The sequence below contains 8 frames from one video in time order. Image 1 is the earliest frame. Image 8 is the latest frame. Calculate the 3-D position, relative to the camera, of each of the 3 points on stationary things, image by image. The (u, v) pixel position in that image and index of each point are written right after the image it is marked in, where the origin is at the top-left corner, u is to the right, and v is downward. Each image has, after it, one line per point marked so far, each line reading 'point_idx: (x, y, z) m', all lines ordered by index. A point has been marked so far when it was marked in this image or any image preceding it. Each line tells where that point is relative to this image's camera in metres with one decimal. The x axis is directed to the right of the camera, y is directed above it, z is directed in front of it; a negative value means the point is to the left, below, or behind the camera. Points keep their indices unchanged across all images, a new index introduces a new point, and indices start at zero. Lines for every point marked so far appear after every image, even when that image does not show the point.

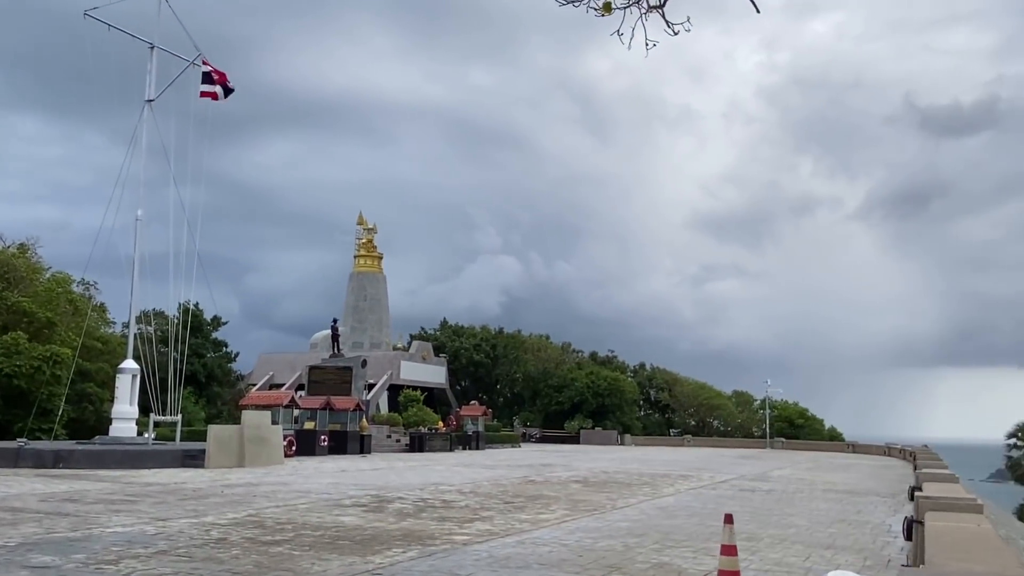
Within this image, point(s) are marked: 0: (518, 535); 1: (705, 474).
0: (0.0, -2.4, +8.2) m
1: (+4.2, -4.1, +18.7) m
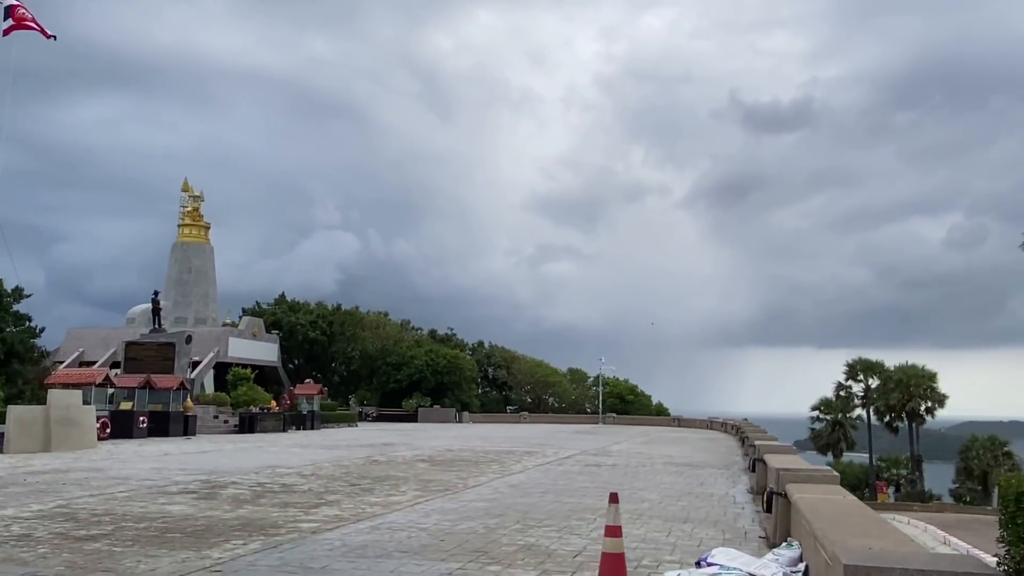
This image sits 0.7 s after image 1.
0: (-1.3, -2.1, +7.6) m
1: (+0.8, -3.6, +18.8) m
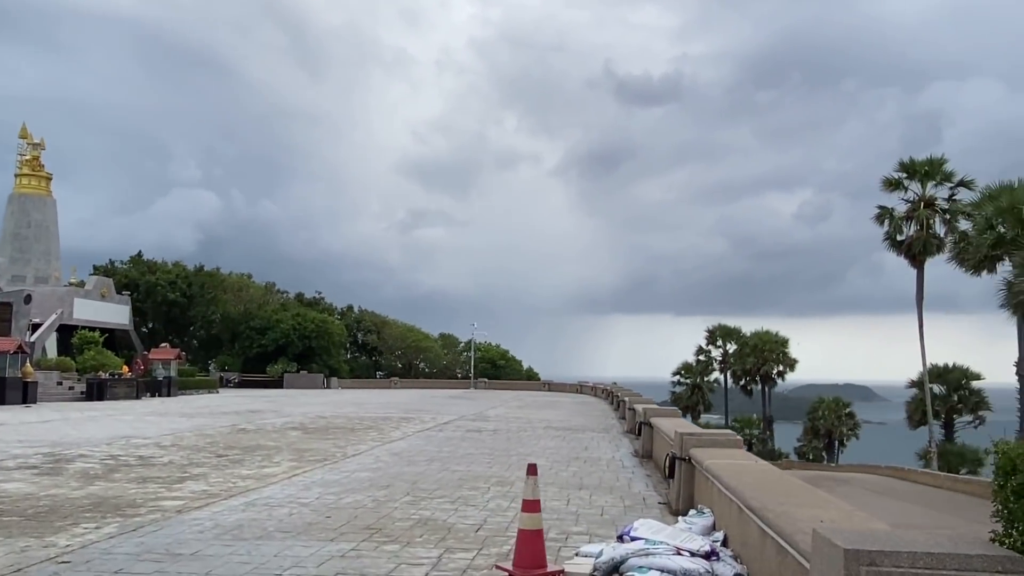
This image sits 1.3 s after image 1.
0: (-2.2, -1.7, +6.9) m
1: (-1.9, -2.8, +18.3) m
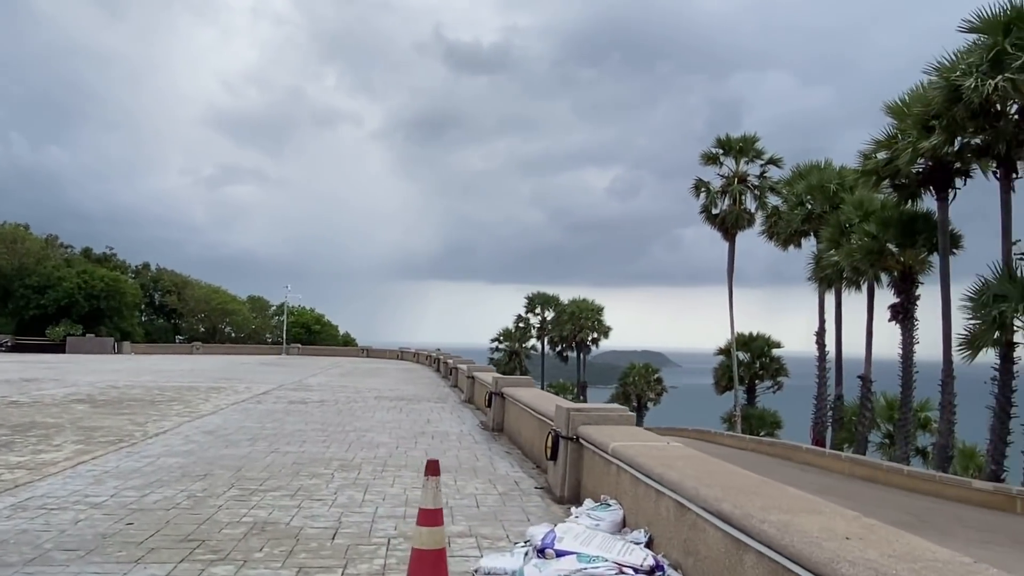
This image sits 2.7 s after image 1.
0: (-3.2, -1.3, +5.3) m
1: (-5.4, -1.9, +16.6) m
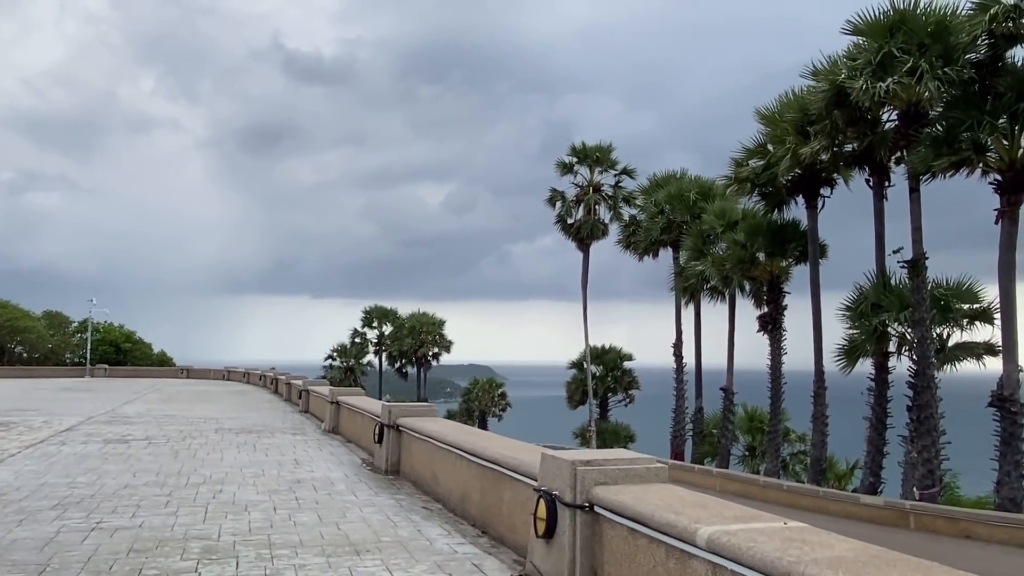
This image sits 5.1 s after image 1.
0: (-3.1, -1.3, +2.8) m
1: (-7.6, -2.0, +13.4) m
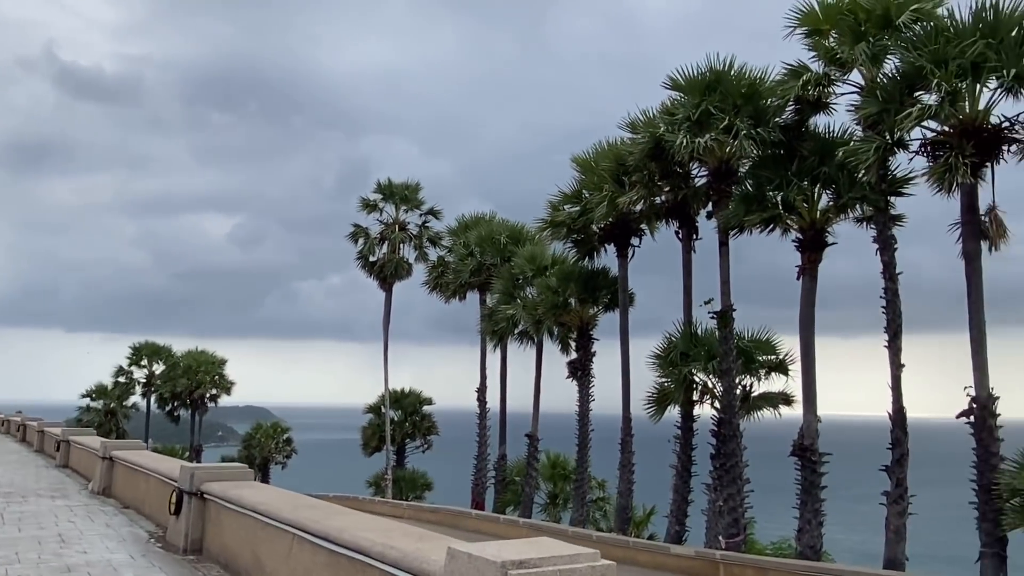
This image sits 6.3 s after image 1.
0: (-3.1, -1.2, +1.1) m
1: (-10.1, -2.3, +10.1) m
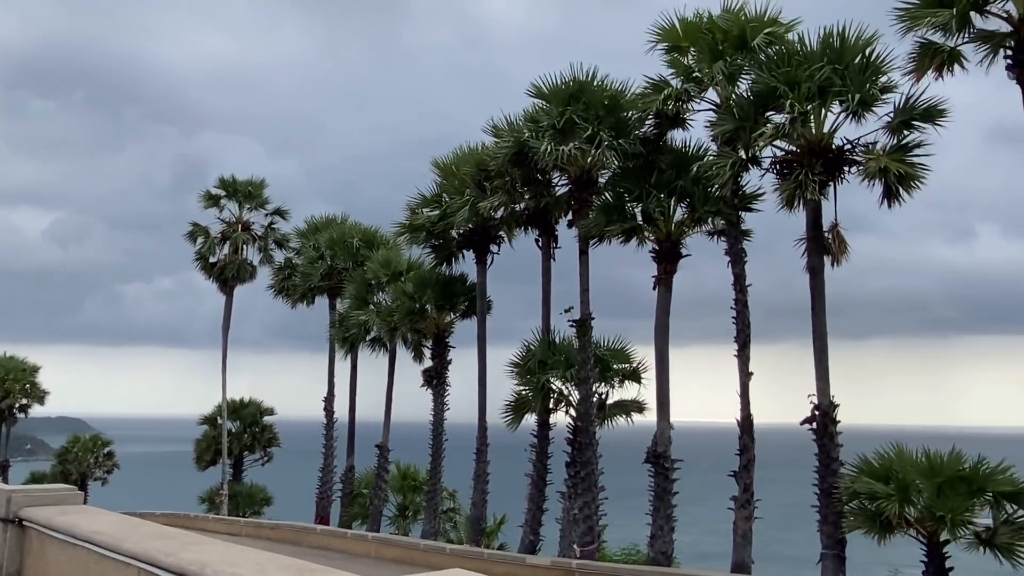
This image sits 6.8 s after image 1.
0: (-3.0, -1.1, +0.1) m
1: (-11.5, -2.1, +7.8) m
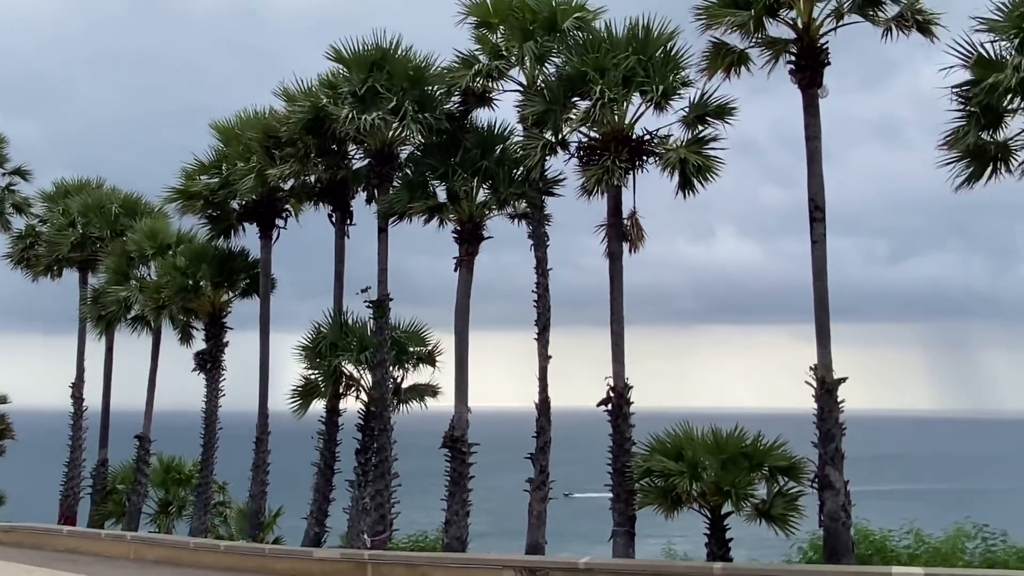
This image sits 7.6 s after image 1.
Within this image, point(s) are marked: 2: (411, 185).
0: (-2.4, -1.0, -1.1) m
1: (-12.7, -1.6, +4.0) m
2: (-1.6, +1.7, +13.5) m
